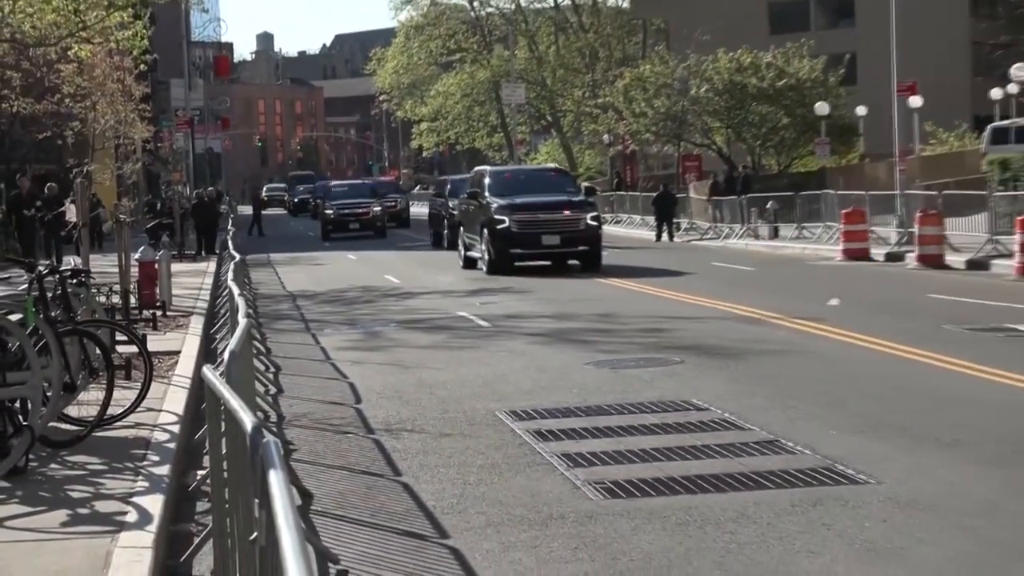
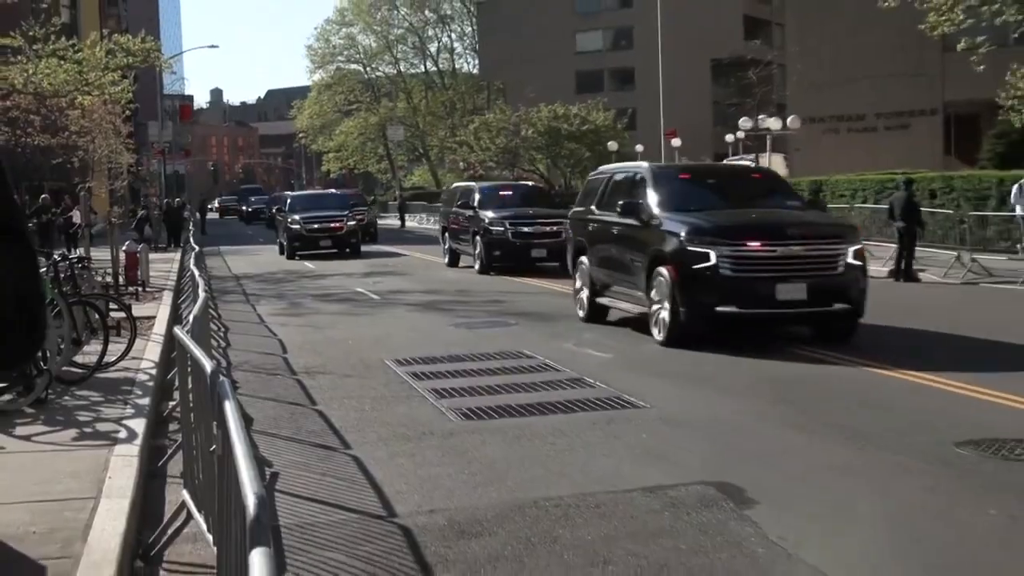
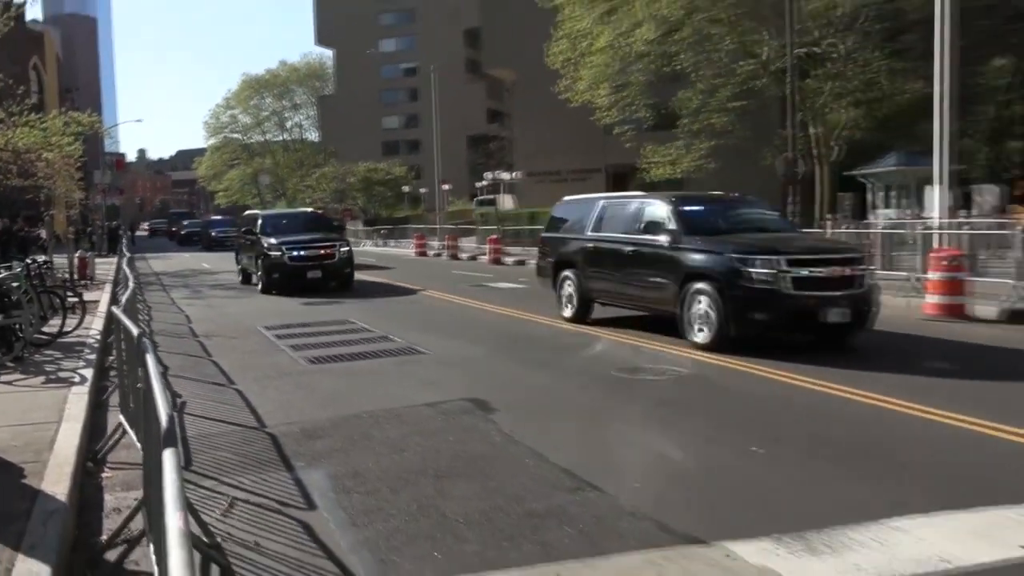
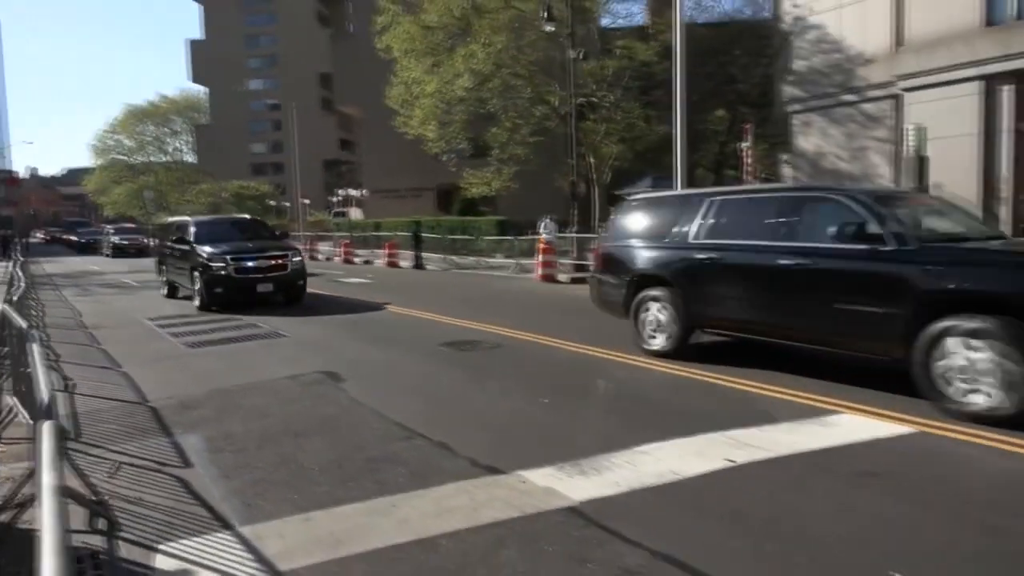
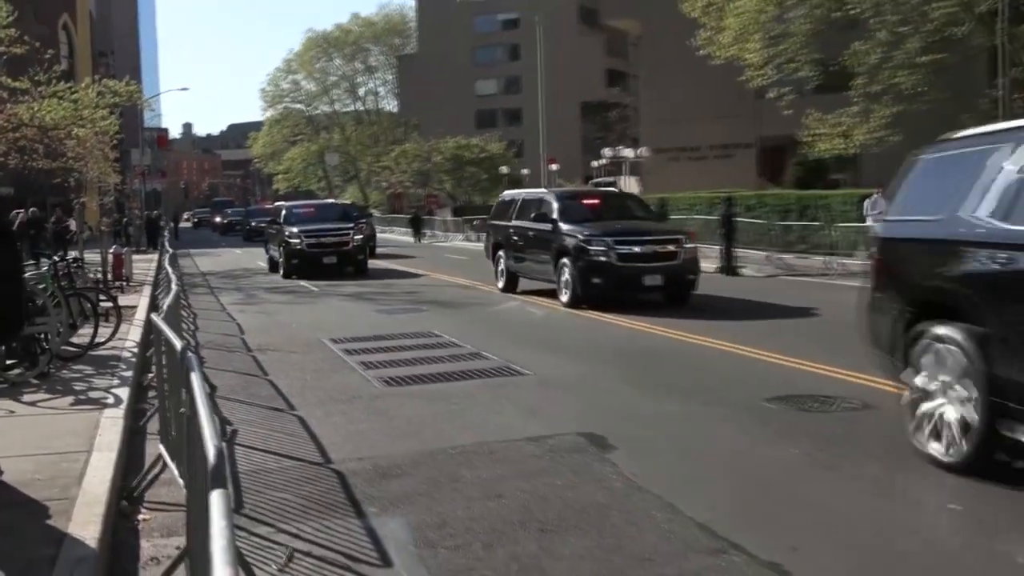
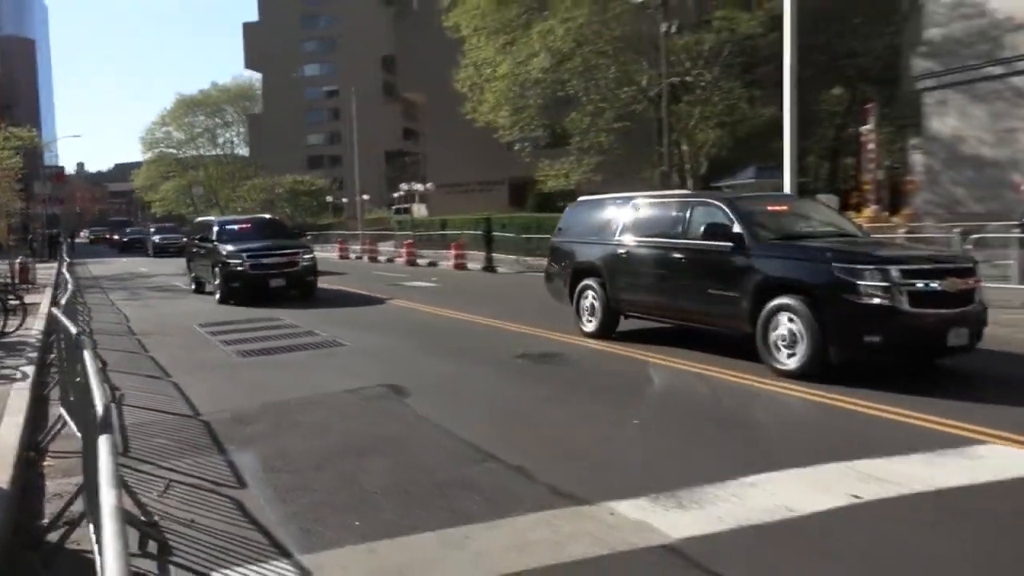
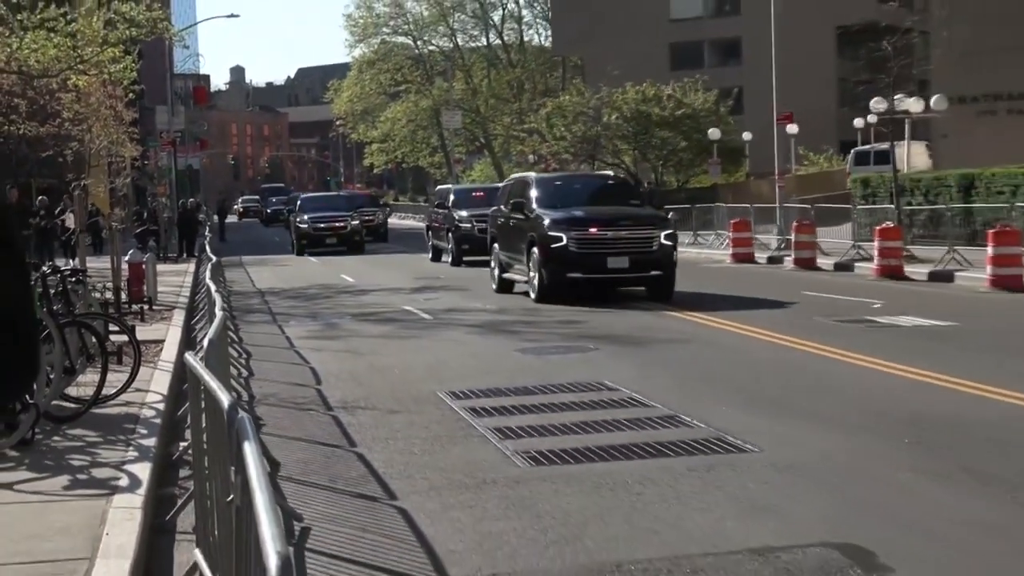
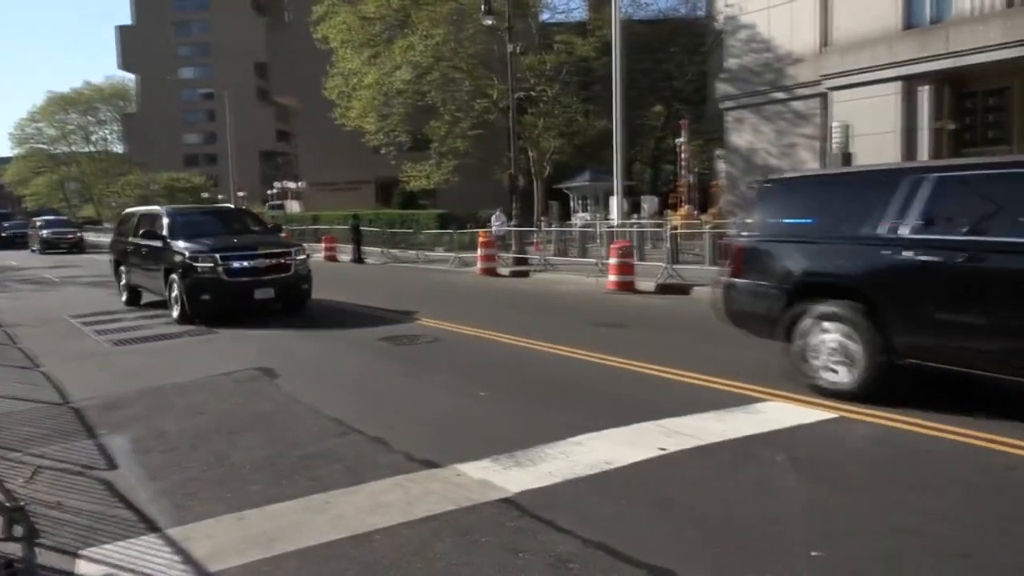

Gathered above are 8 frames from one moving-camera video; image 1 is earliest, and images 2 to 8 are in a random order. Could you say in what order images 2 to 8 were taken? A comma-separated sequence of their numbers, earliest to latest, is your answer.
7, 2, 5, 3, 6, 4, 8
